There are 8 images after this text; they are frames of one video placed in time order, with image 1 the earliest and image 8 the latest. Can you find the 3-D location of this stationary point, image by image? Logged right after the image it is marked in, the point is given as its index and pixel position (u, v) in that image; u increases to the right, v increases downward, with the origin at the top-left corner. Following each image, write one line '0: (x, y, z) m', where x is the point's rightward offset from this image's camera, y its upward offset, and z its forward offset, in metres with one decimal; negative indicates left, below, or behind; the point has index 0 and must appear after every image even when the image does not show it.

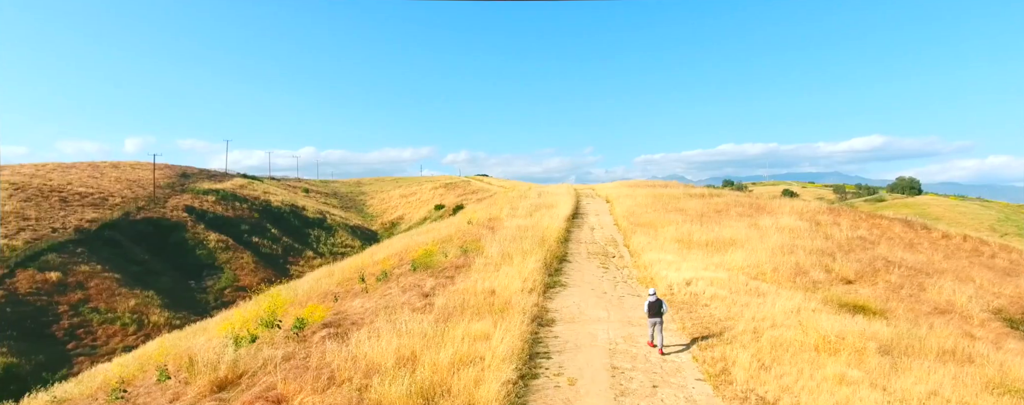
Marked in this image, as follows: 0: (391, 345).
0: (-2.2, -2.7, +9.3) m
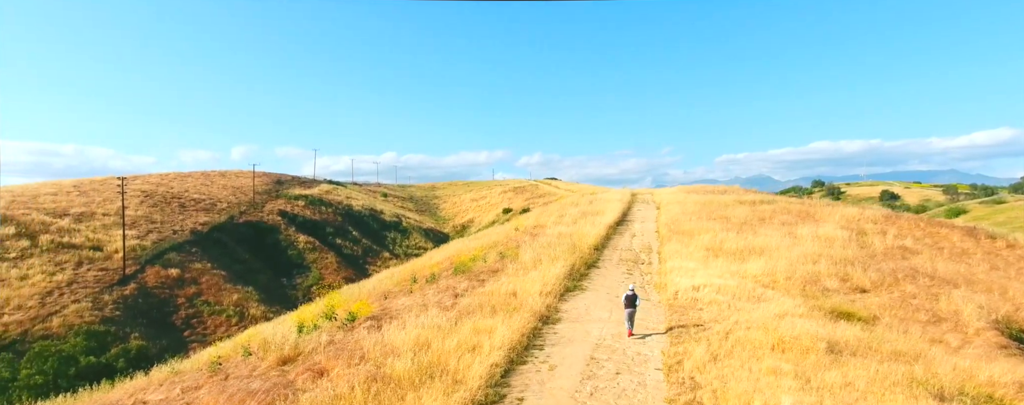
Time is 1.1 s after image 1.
0: (-2.3, -3.1, +11.6) m
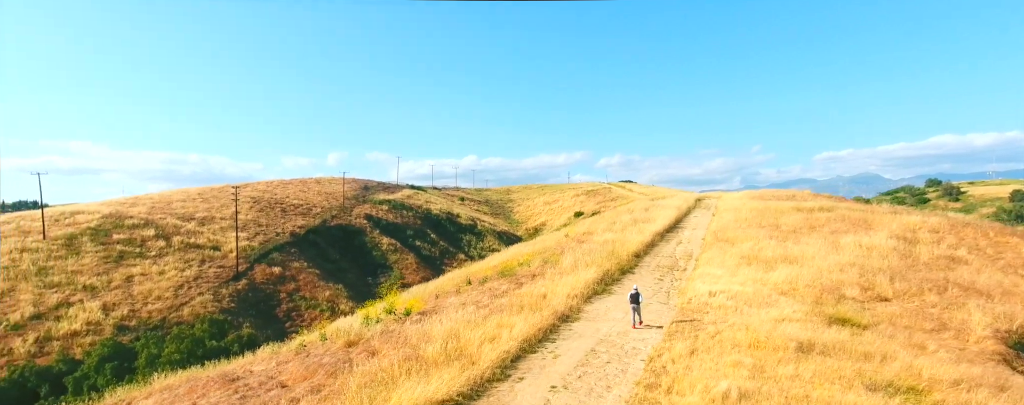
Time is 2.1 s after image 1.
0: (-1.8, -3.5, +14.2) m
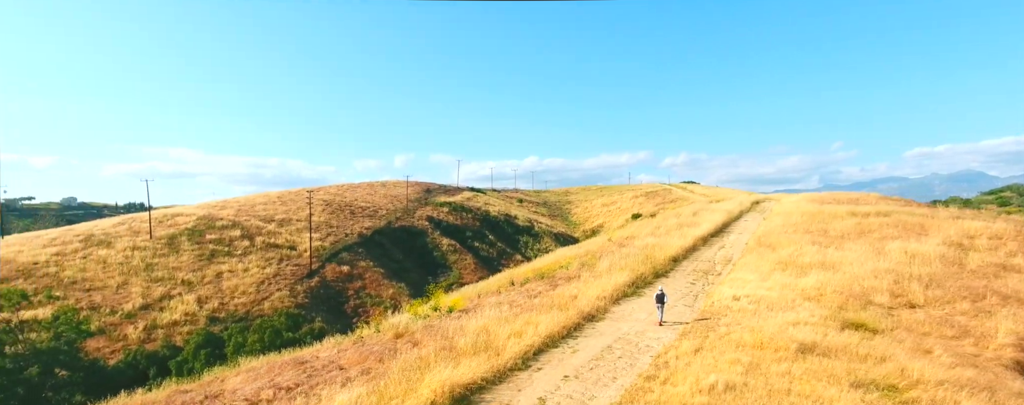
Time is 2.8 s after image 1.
0: (-1.0, -3.8, +16.0) m
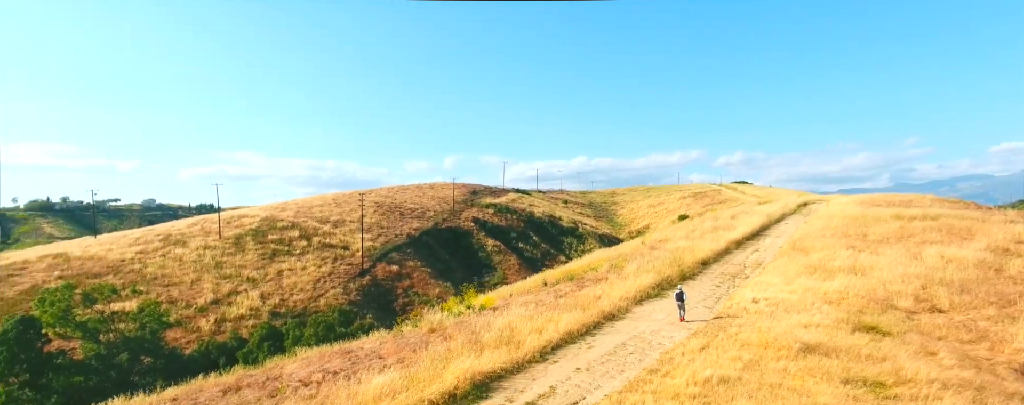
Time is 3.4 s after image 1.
0: (-0.2, -4.0, +17.4) m
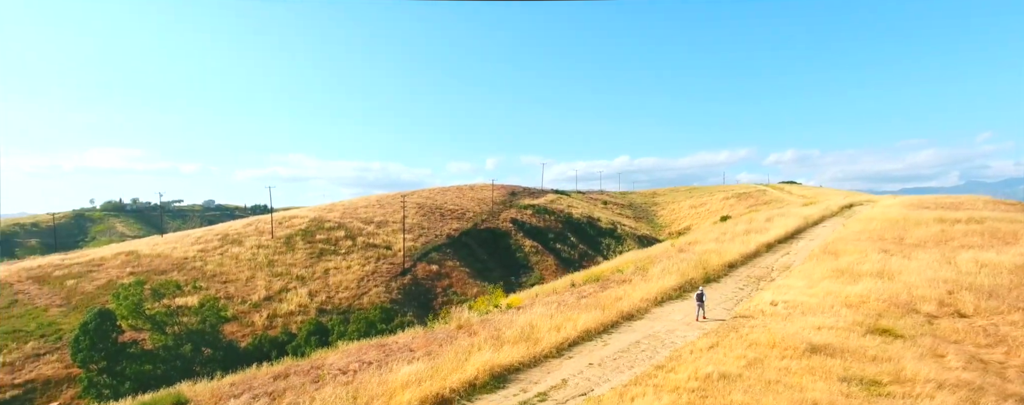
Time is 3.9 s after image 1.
0: (+0.6, -4.2, +18.5) m
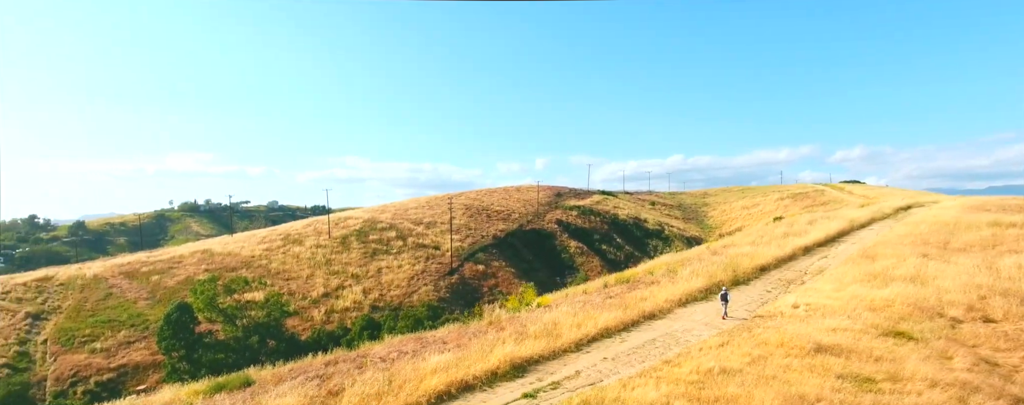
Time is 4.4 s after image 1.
0: (+1.7, -4.4, +19.8) m
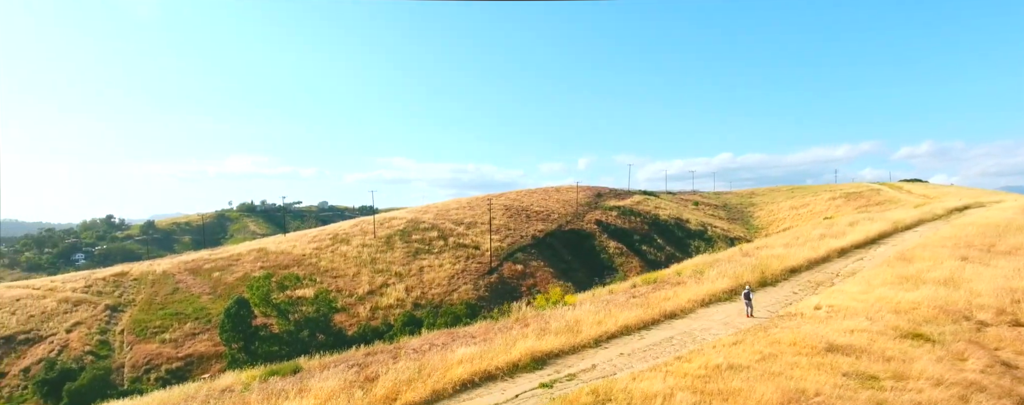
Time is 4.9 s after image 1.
0: (+2.7, -4.5, +20.7) m
